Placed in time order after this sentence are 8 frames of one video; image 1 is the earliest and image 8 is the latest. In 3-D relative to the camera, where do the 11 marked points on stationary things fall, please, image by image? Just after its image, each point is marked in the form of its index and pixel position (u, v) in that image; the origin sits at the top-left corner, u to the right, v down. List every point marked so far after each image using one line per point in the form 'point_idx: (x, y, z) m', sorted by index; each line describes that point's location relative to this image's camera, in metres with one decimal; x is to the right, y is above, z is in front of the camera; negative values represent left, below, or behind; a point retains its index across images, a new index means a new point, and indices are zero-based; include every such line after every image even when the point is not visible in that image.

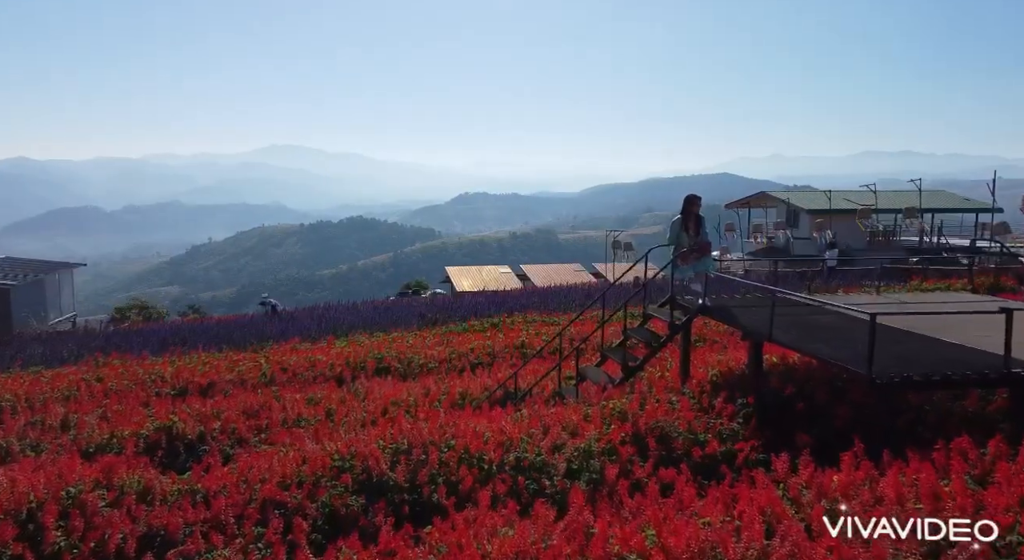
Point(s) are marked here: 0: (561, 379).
0: (+0.7, -1.4, +9.5) m
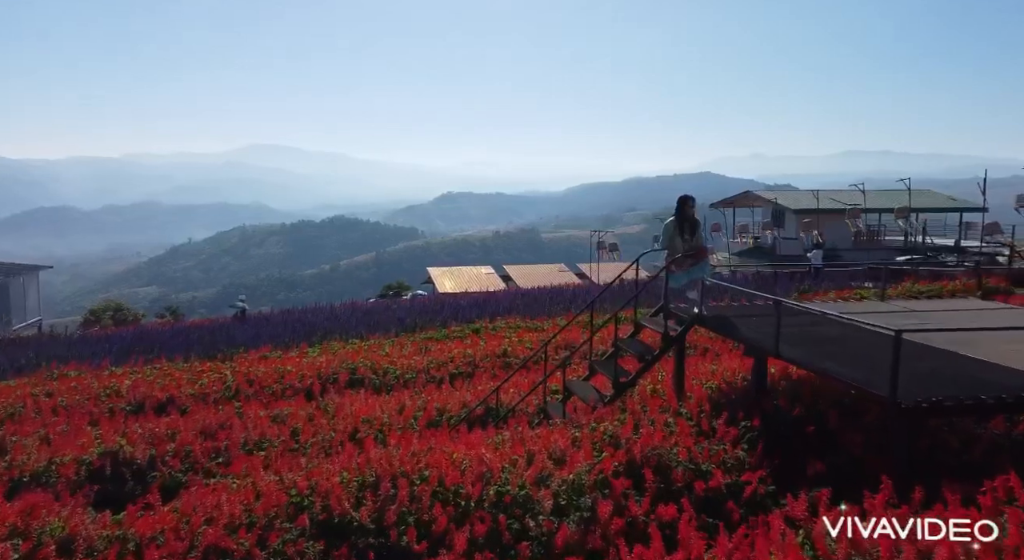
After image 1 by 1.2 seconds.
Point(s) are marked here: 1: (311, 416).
0: (+0.4, -1.5, +8.8) m
1: (-2.6, -1.8, +9.3) m
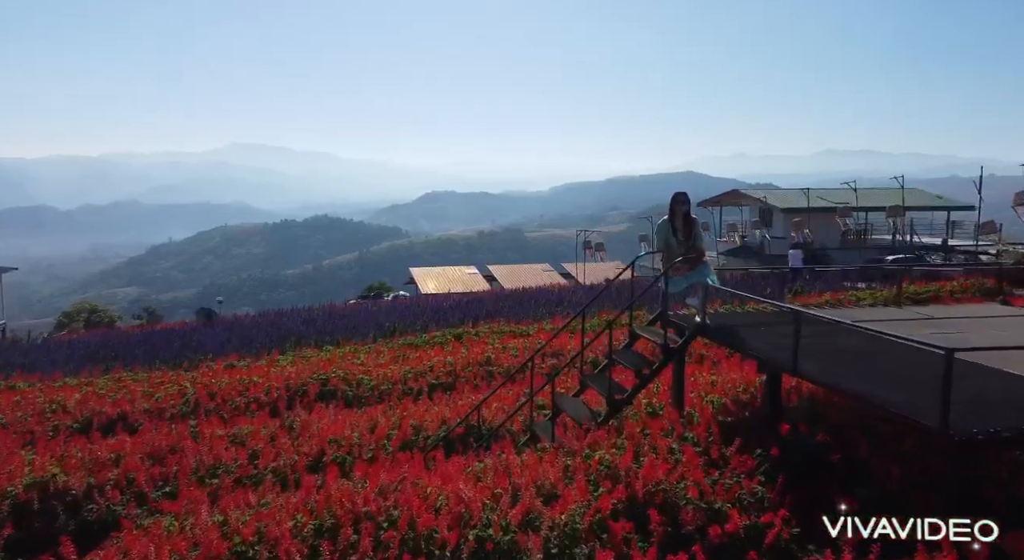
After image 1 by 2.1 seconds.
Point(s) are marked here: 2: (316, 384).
0: (+0.3, -1.6, +8.1) m
1: (-2.8, -1.8, +8.4) m
2: (-3.0, -1.6, +10.9) m
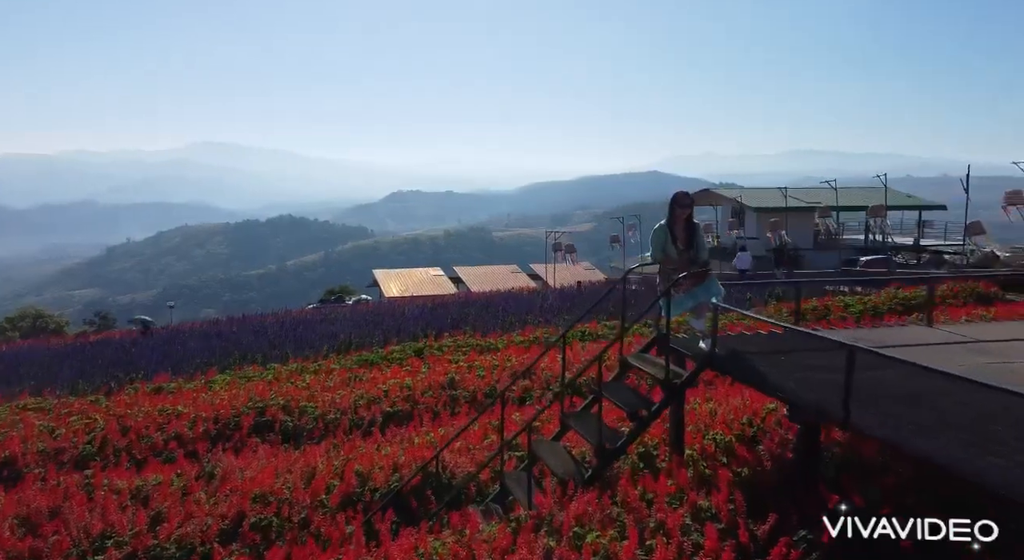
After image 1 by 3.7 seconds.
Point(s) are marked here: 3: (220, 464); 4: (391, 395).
0: (-0.1, -1.7, +6.7) m
1: (-3.2, -2.0, +6.9) m
2: (-3.4, -1.8, +9.4) m
3: (-3.1, -1.9, +7.5) m
4: (-1.7, -1.6, +9.9) m
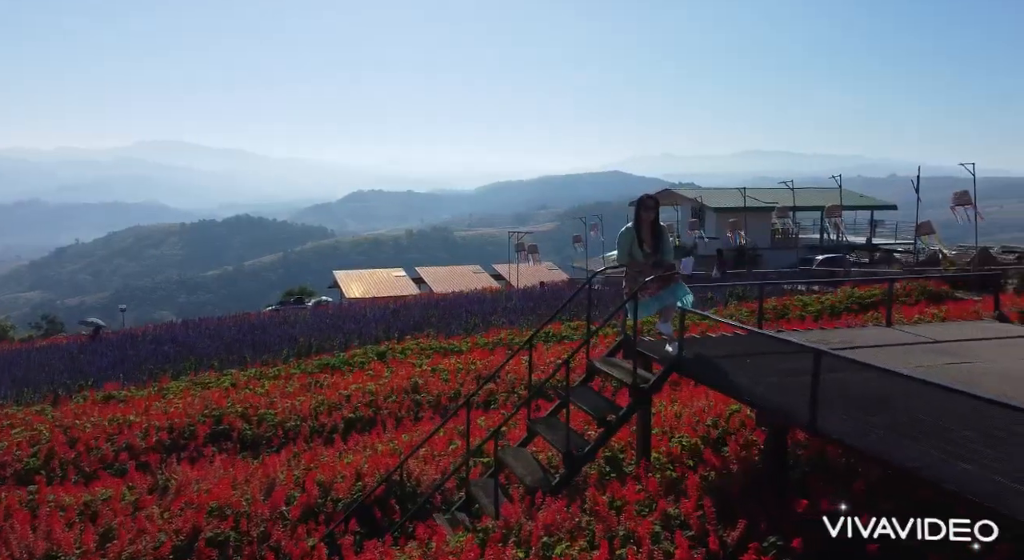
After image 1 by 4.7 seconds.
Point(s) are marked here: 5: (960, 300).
0: (-0.4, -1.8, +6.6) m
1: (-3.5, -2.1, +6.6) m
2: (-3.9, -1.8, +9.1) m
3: (-3.4, -2.0, +7.2) m
4: (-2.2, -1.6, +9.7) m
5: (+9.6, -0.4, +15.2) m
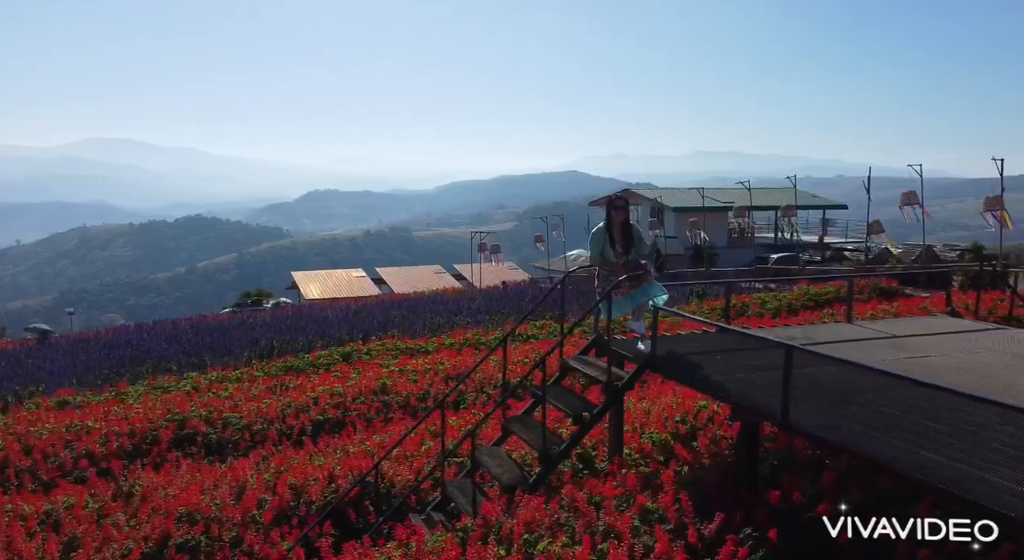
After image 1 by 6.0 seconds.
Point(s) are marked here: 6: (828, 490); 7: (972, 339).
0: (-0.6, -1.8, +6.6) m
1: (-3.7, -2.1, +6.5) m
2: (-4.3, -1.8, +8.9) m
3: (-3.7, -2.0, +7.1) m
4: (-2.6, -1.6, +9.6) m
5: (+8.8, -0.4, +15.8) m
6: (+2.0, -1.3, +4.5) m
7: (+4.3, -0.6, +6.7) m
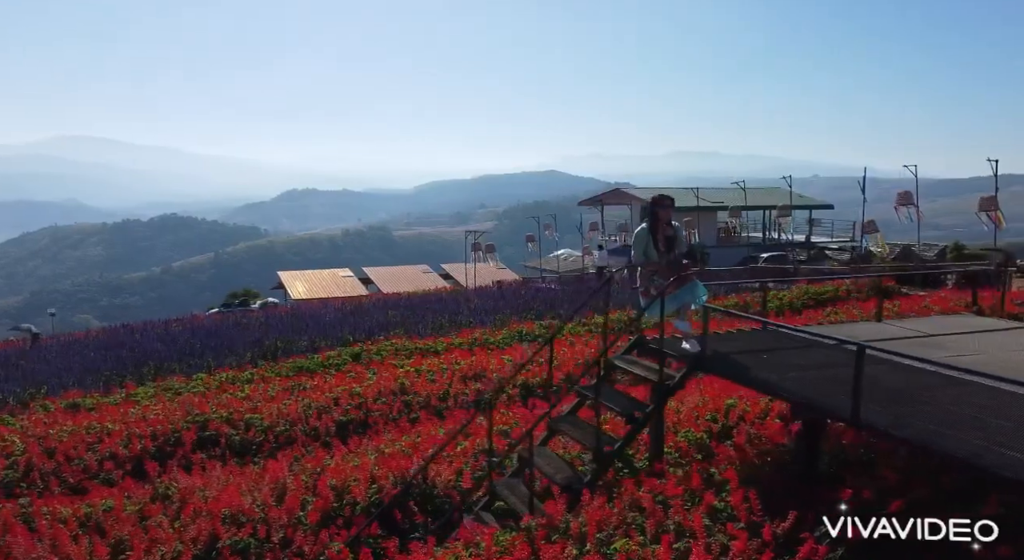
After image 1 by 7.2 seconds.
0: (-0.2, -1.8, +6.6) m
1: (-3.3, -2.1, +6.4) m
2: (-3.9, -1.8, +8.8) m
3: (-3.3, -2.0, +7.0) m
4: (-2.3, -1.6, +9.6) m
5: (+8.9, -0.4, +16.0) m
6: (+2.4, -1.3, +4.6) m
7: (+4.7, -0.6, +6.9) m
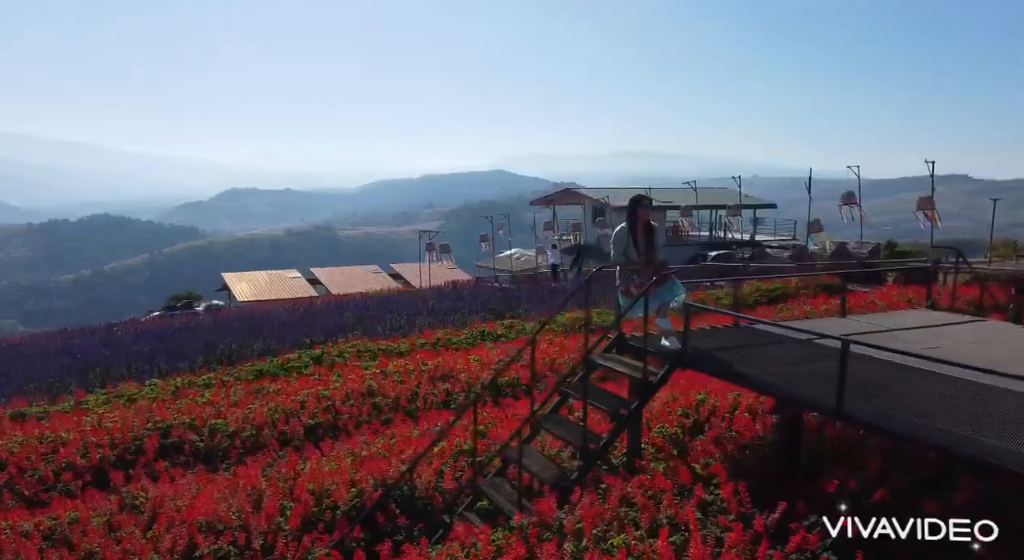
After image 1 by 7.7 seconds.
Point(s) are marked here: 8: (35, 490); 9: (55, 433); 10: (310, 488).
0: (-0.4, -1.8, +6.6) m
1: (-3.5, -2.1, +6.1) m
2: (-4.3, -1.9, +8.5) m
3: (-3.5, -2.0, +6.7) m
4: (-2.7, -1.7, +9.4) m
5: (+8.0, -0.3, +16.7) m
6: (+2.4, -1.3, +4.8) m
7: (+4.5, -0.5, +7.2) m
8: (-4.9, -2.2, +7.4) m
9: (-5.6, -1.9, +8.8) m
10: (-1.8, -1.9, +6.5) m
